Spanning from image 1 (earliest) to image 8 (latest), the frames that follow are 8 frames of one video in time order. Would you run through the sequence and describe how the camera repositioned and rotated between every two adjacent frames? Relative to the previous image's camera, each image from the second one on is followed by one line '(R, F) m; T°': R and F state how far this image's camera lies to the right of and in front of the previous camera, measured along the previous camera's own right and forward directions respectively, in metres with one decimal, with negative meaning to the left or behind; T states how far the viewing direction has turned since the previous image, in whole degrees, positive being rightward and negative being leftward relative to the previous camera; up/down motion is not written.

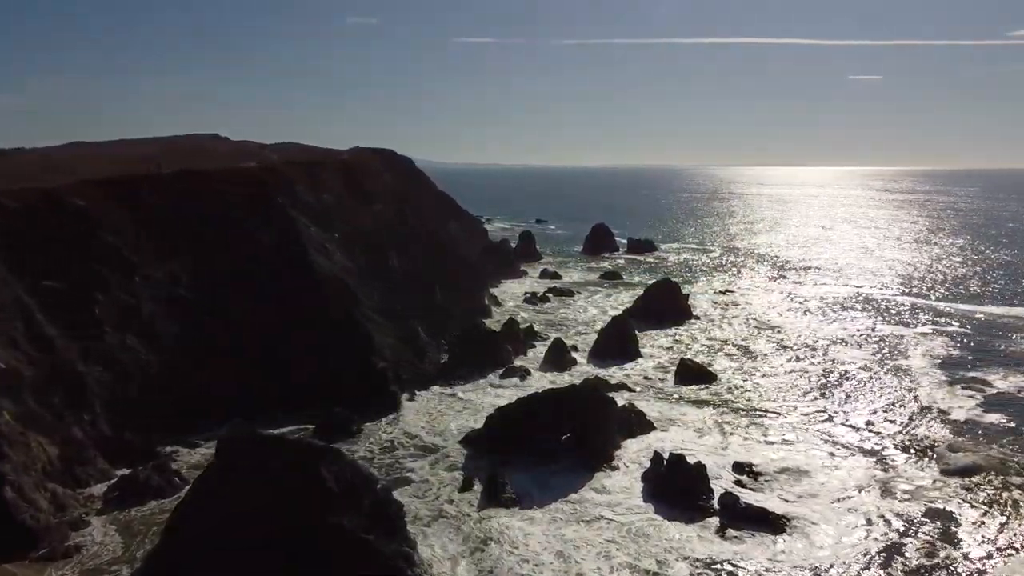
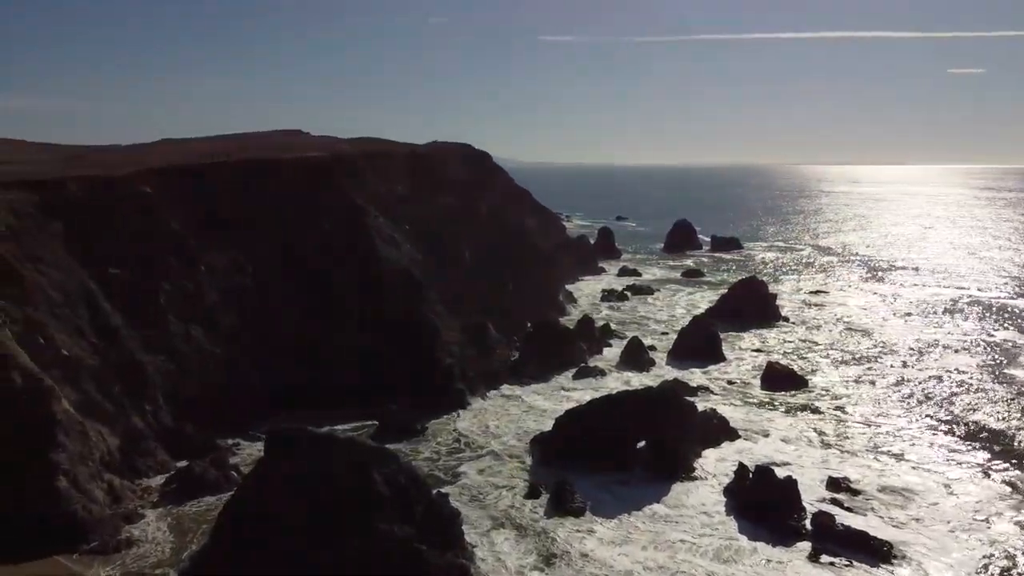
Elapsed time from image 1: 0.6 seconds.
(+0.3, +2.1) m; -6°
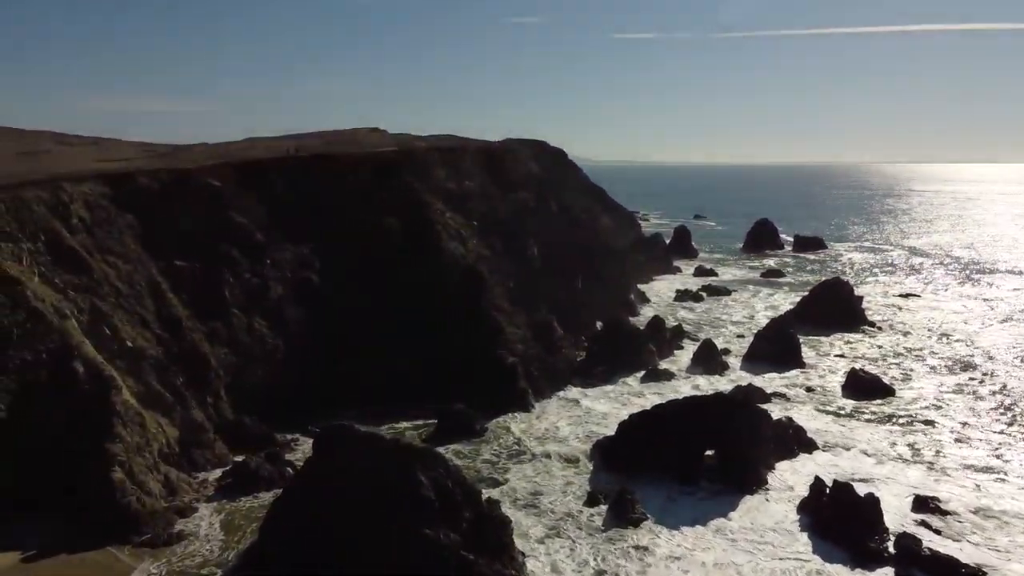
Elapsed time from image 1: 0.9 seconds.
(+0.5, +1.2) m; -5°
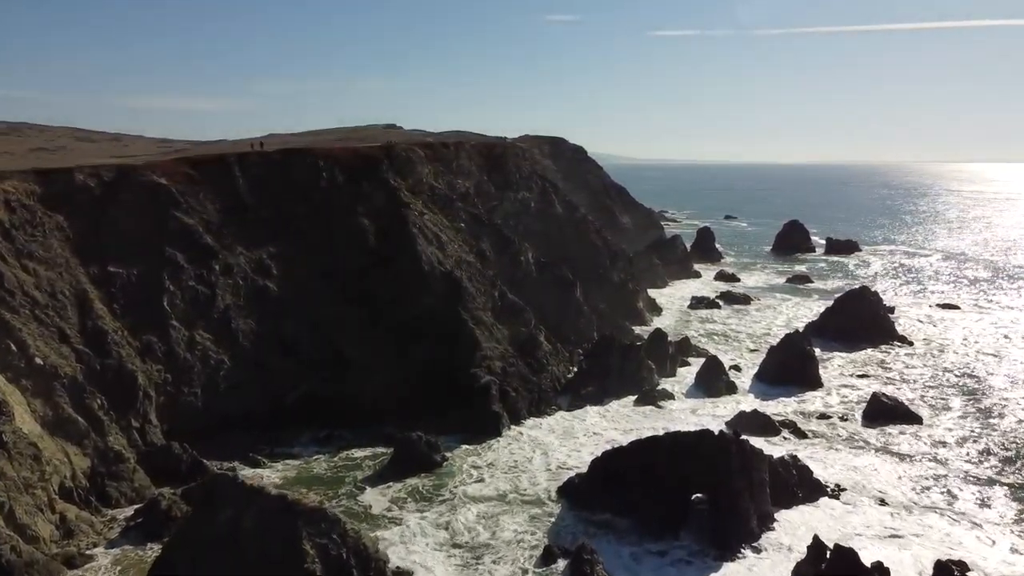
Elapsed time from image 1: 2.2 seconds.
(+2.6, +4.0) m; -3°
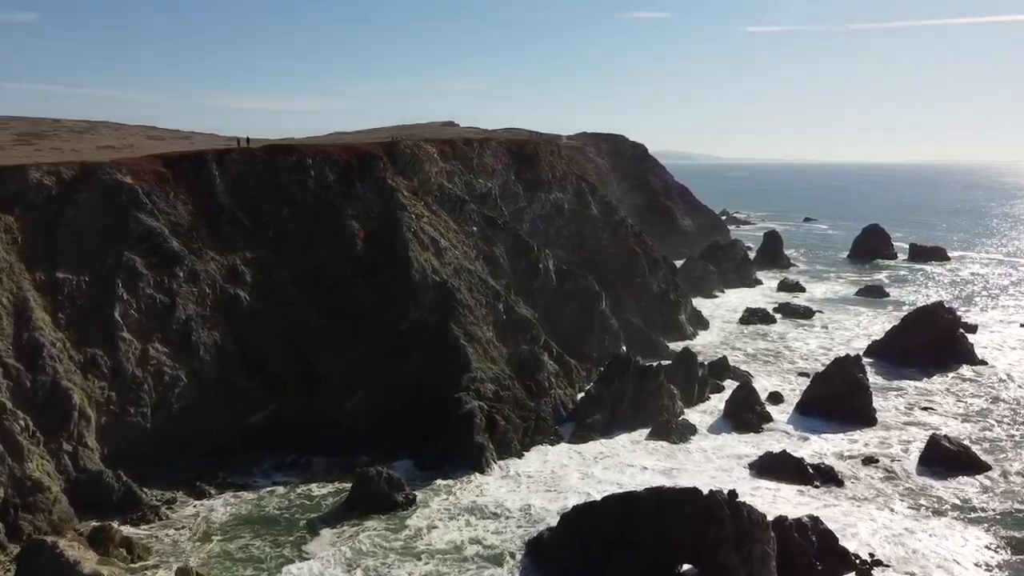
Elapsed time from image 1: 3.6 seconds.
(+3.4, +4.3) m; -6°
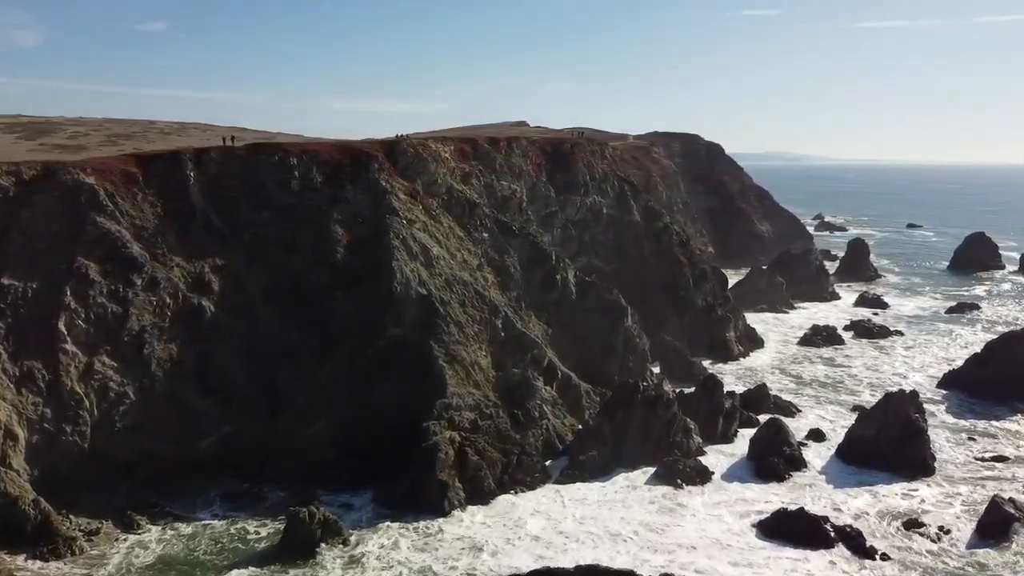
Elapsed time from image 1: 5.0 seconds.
(+4.0, +4.0) m; -7°
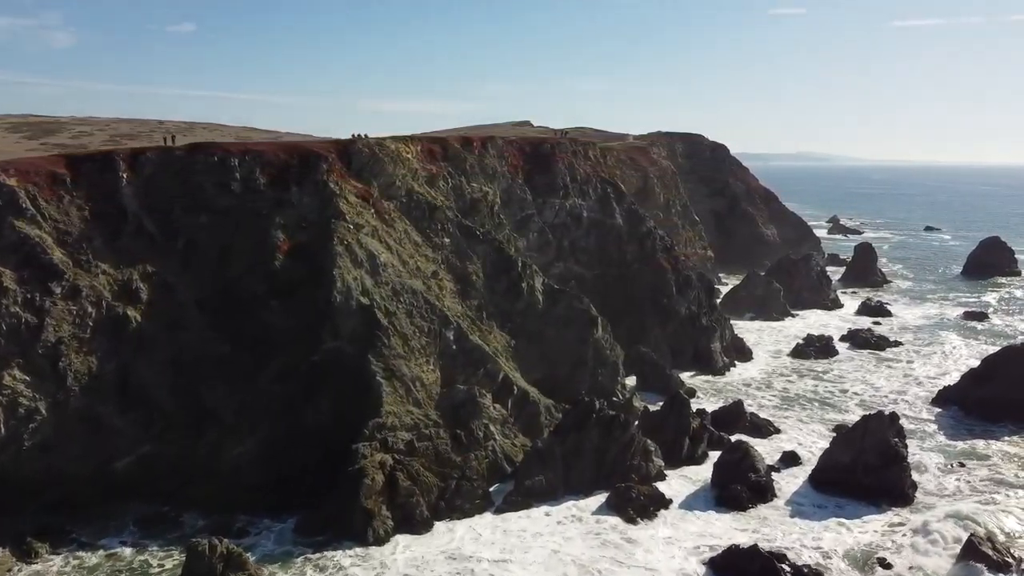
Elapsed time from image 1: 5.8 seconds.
(+2.6, +2.1) m; -2°
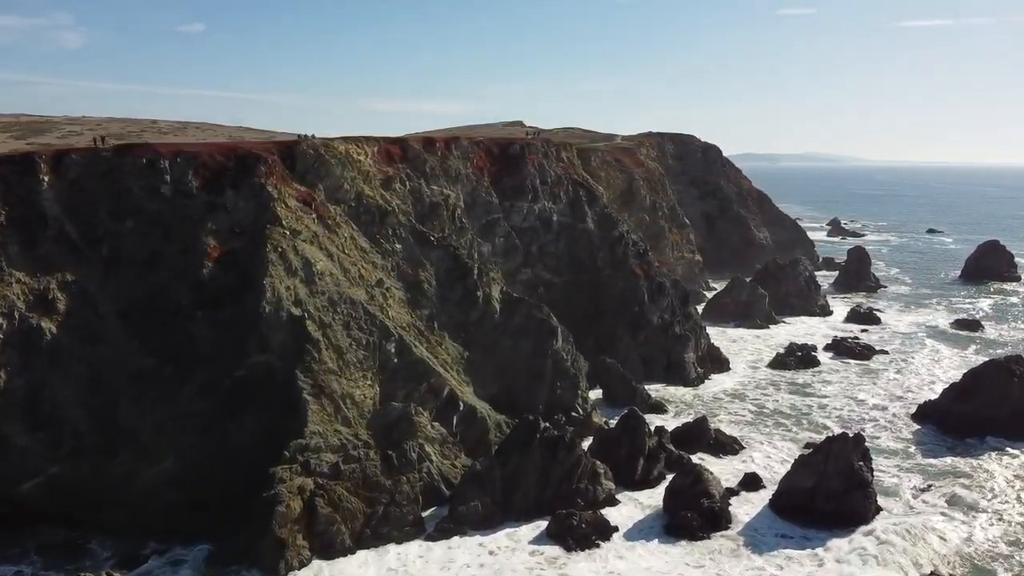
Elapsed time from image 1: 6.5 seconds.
(+2.2, +1.8) m; -1°
